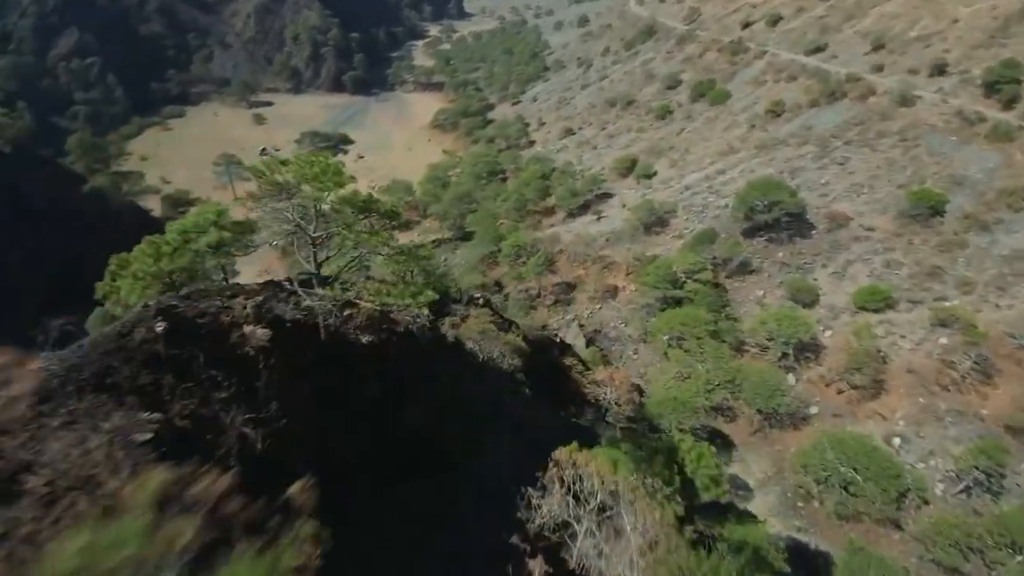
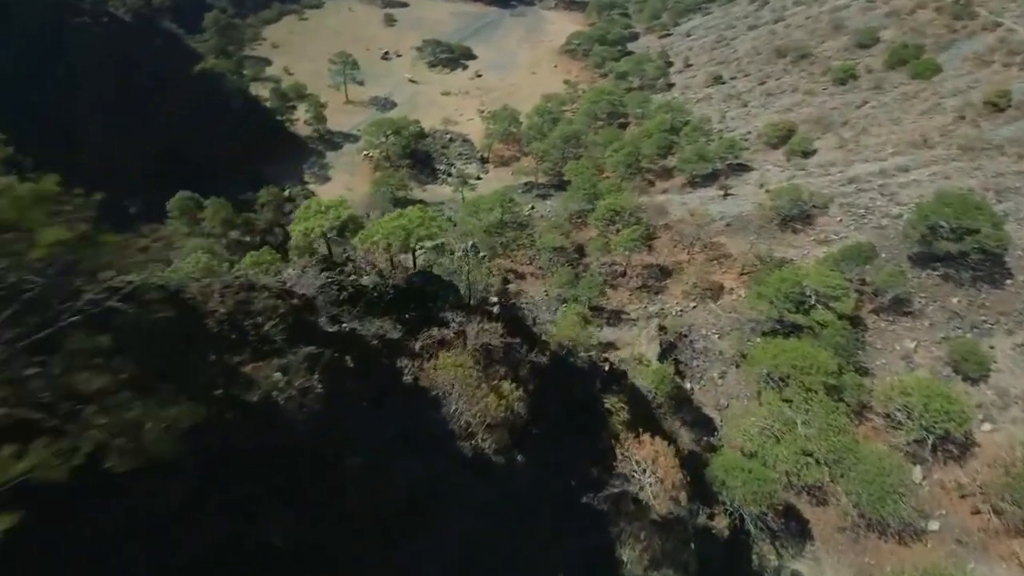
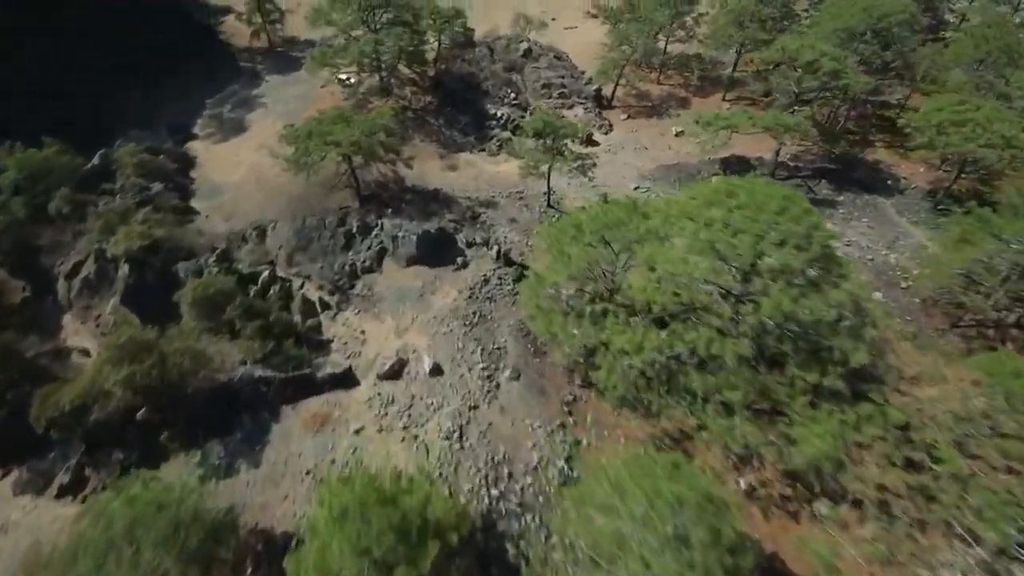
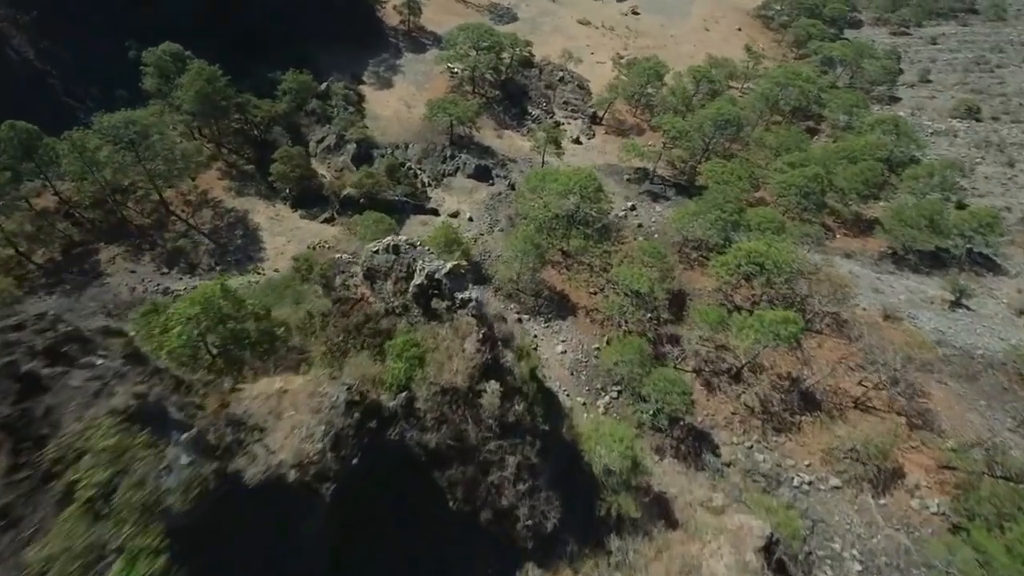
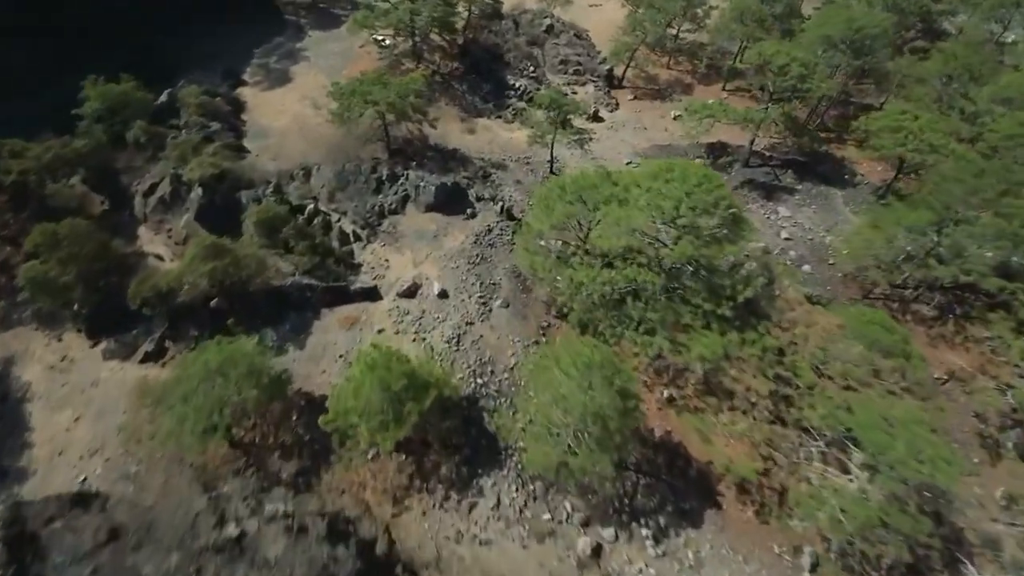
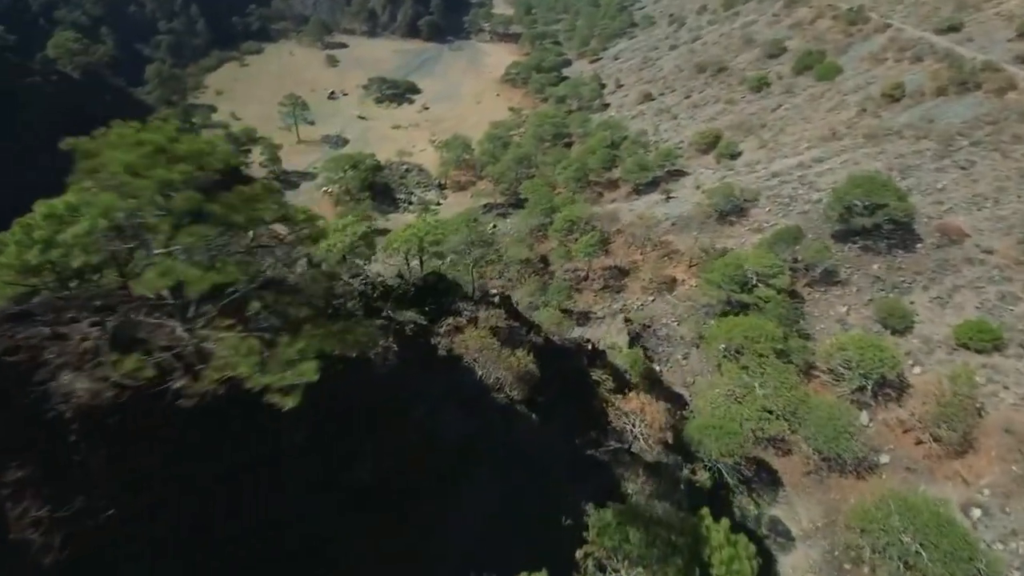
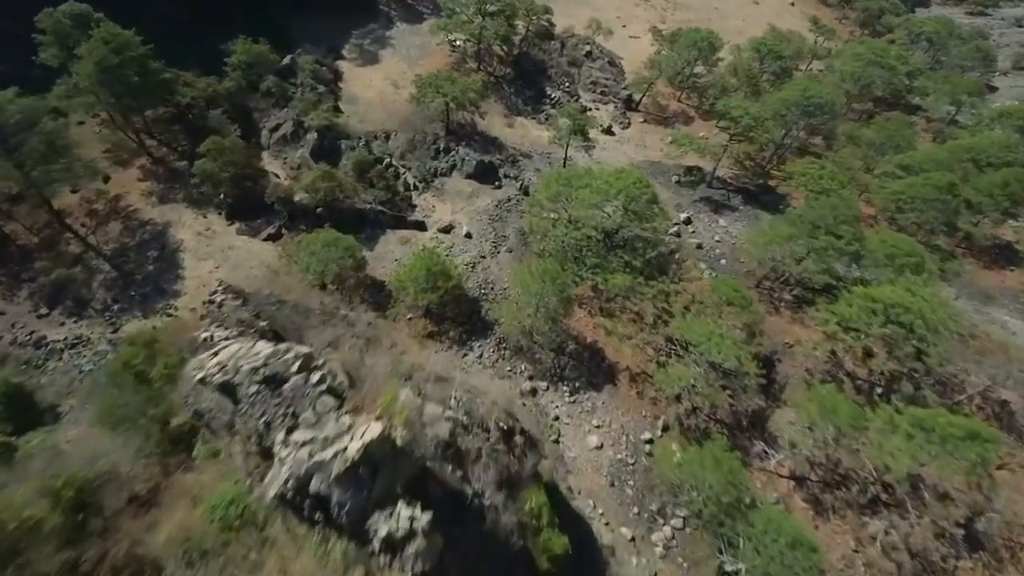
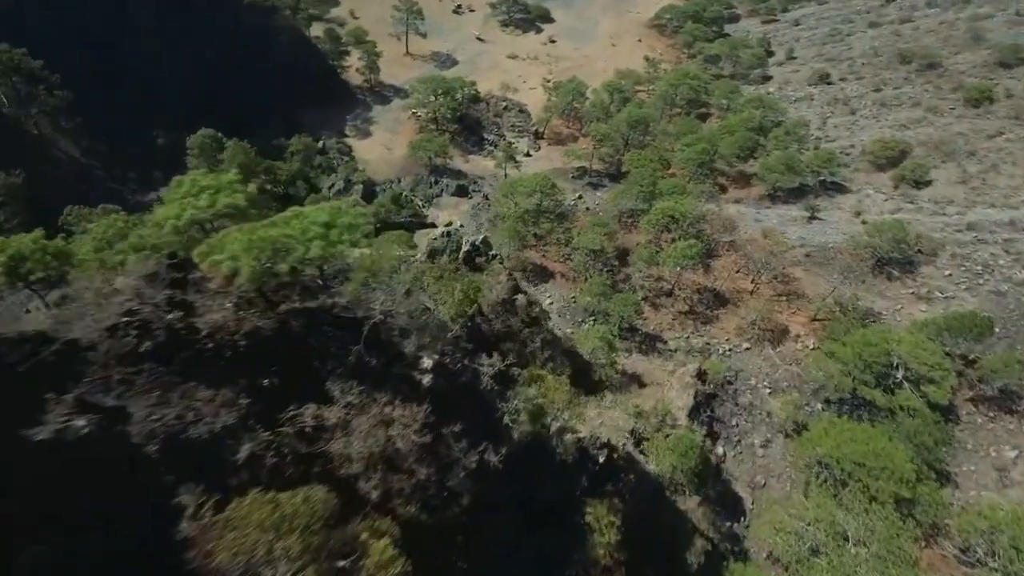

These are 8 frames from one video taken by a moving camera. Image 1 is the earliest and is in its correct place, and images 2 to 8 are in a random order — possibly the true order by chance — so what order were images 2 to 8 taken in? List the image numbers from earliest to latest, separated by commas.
6, 2, 8, 4, 7, 5, 3
